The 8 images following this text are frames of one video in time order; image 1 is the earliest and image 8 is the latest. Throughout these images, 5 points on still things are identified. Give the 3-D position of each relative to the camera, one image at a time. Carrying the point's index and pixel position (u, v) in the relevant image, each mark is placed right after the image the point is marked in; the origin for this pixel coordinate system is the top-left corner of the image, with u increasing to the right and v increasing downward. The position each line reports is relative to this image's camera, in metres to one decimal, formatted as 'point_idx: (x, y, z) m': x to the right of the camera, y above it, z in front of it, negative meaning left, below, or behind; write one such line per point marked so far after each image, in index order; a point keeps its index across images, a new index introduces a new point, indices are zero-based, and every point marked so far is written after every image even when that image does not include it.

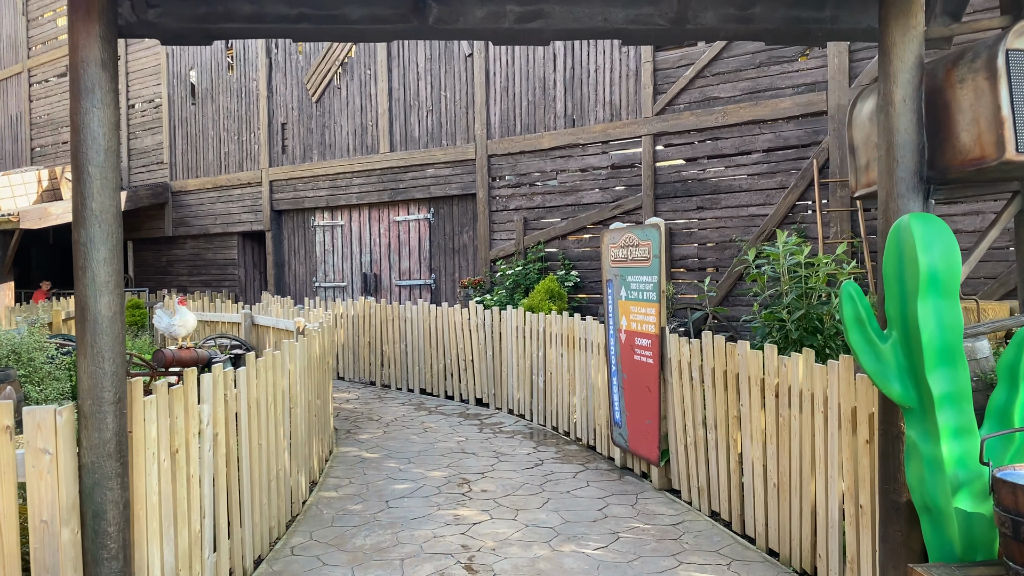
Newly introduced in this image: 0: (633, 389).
0: (+0.9, -0.8, +6.4) m
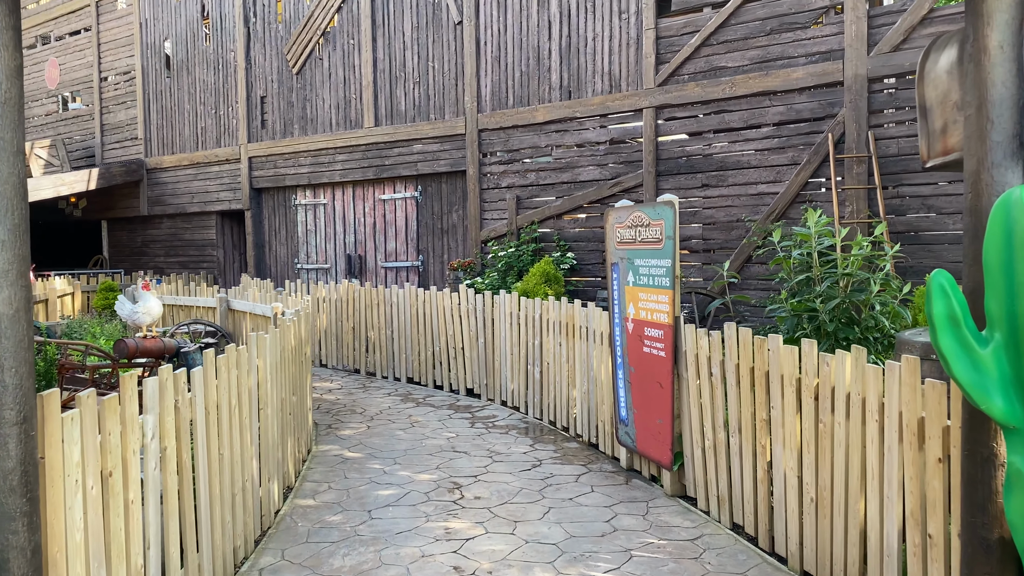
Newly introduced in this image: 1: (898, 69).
0: (+0.9, -0.6, +5.8) m
1: (+3.7, +2.1, +8.2) m
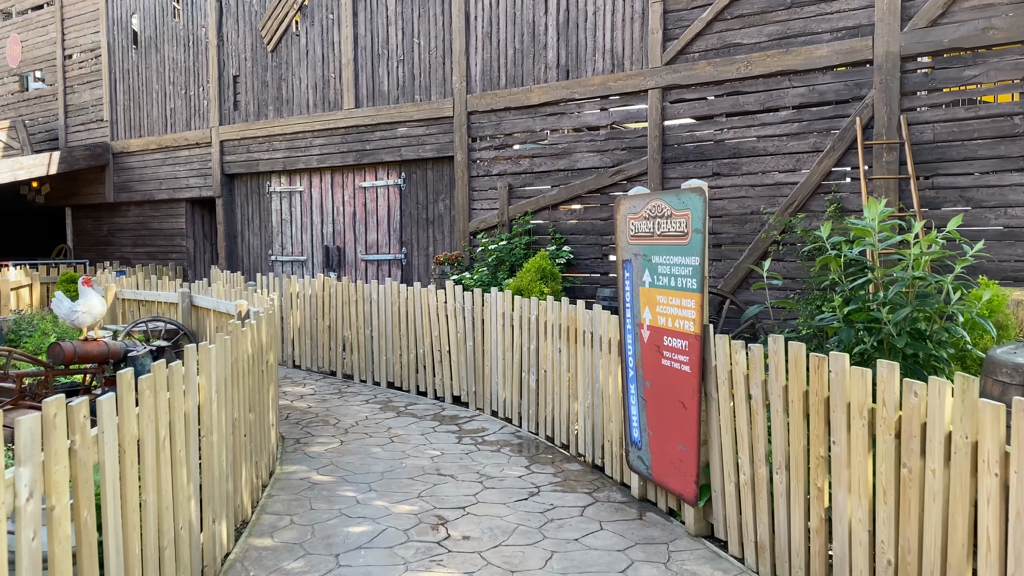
0: (+0.9, -0.7, +4.9) m
1: (+3.6, +2.1, +7.3) m
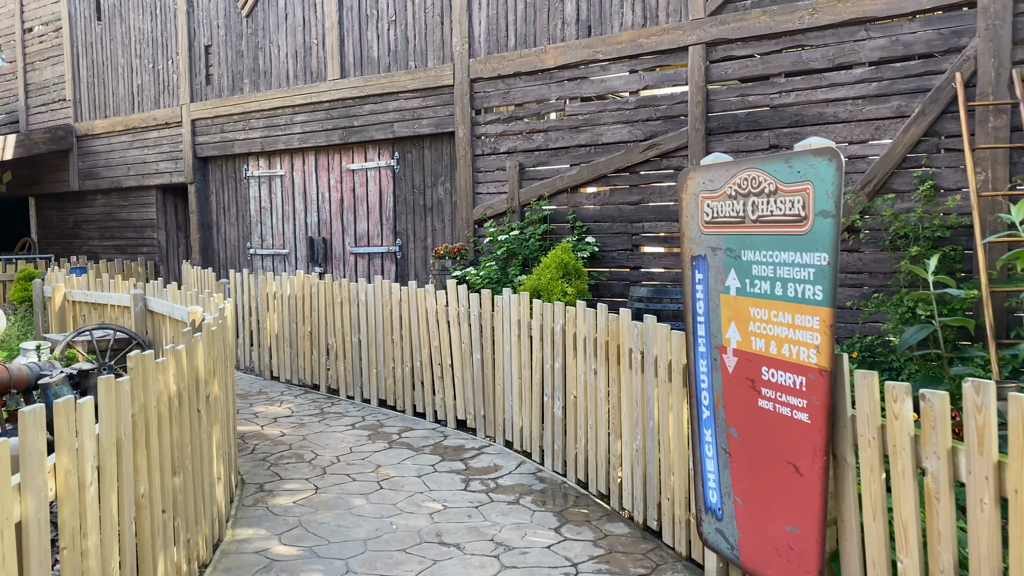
0: (+1.0, -0.7, +3.5) m
1: (+3.7, +2.1, +5.8) m
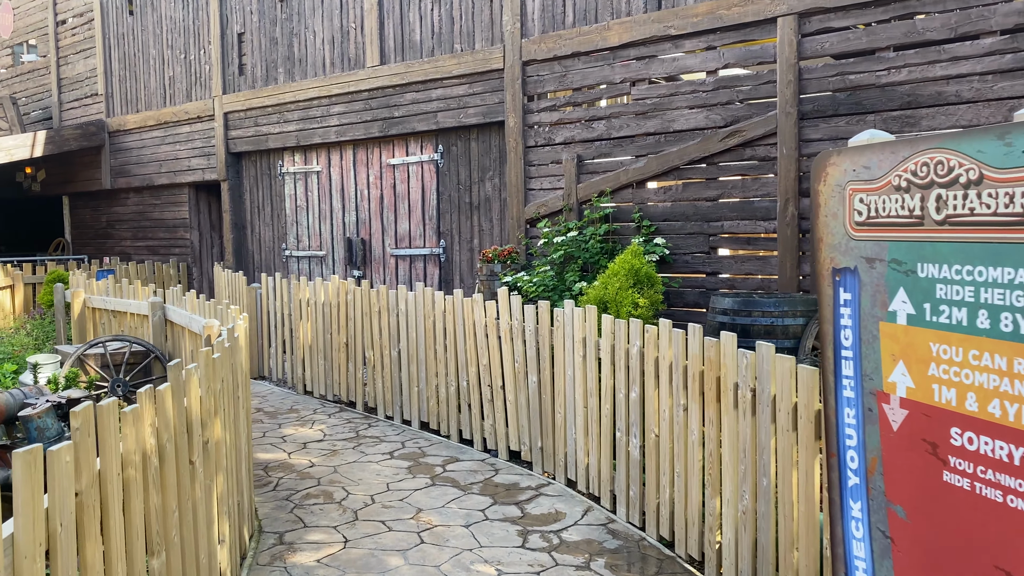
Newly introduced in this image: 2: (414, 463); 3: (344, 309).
0: (+1.2, -0.8, +2.5) m
1: (+4.1, +2.0, +4.7) m
2: (-0.7, -1.2, +5.9) m
3: (-1.5, -0.2, +7.7) m
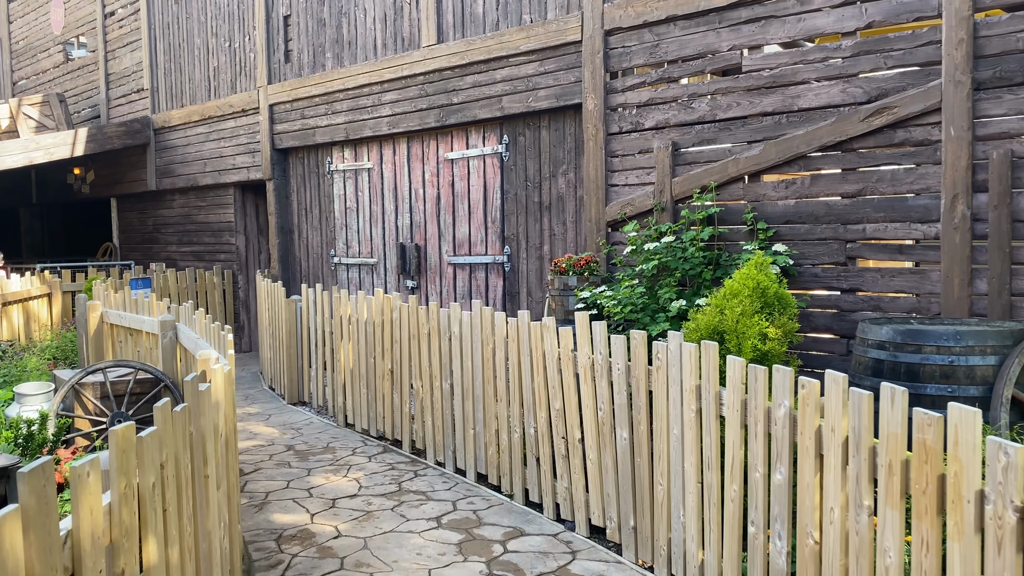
0: (+1.4, -0.9, +1.0) m
1: (+4.5, +1.9, +3.0) m
2: (-0.2, -1.3, +4.6) m
3: (-0.9, -0.3, +6.4) m
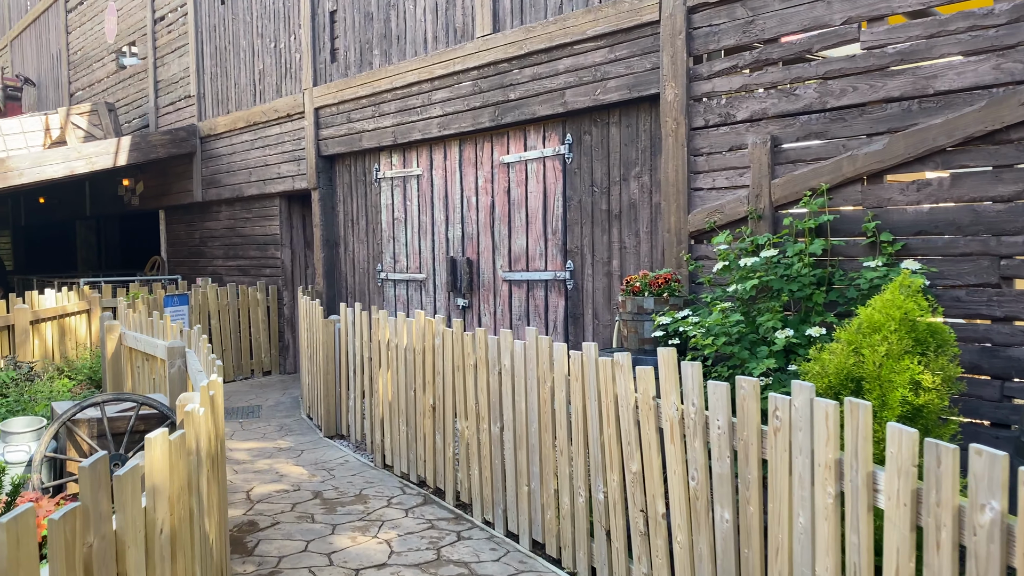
0: (+1.4, -1.0, -0.1) m
1: (+4.6, +1.8, +1.7) m
2: (0.0, -1.4, +3.6) m
3: (-0.5, -0.5, +5.5) m
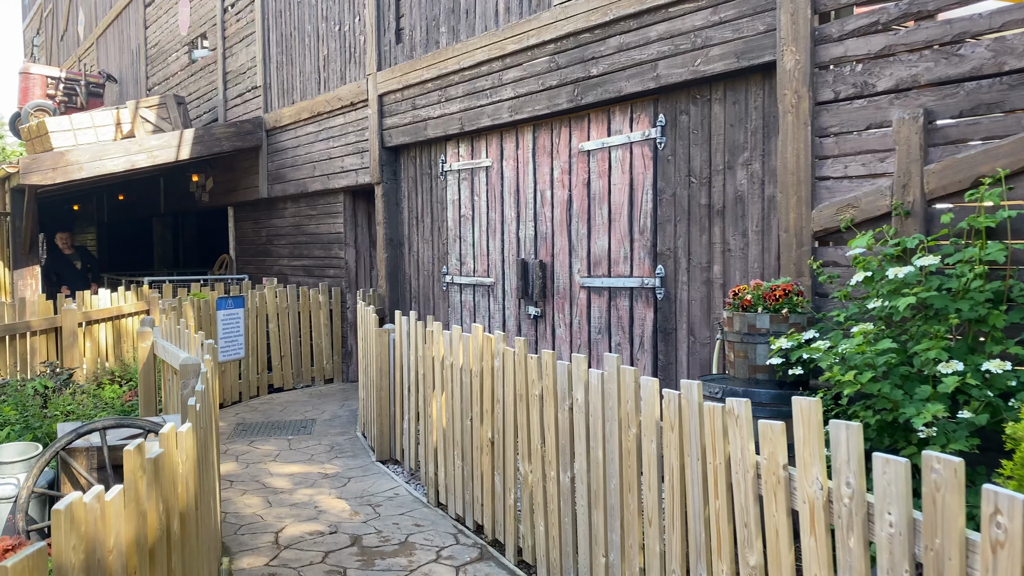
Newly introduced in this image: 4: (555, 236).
0: (+1.2, -1.0, -1.2) m
1: (+4.6, +1.7, +0.3) m
2: (+0.2, -1.5, +2.6) m
3: (-0.1, -0.5, +4.5) m
4: (+0.3, +0.4, +6.7) m
